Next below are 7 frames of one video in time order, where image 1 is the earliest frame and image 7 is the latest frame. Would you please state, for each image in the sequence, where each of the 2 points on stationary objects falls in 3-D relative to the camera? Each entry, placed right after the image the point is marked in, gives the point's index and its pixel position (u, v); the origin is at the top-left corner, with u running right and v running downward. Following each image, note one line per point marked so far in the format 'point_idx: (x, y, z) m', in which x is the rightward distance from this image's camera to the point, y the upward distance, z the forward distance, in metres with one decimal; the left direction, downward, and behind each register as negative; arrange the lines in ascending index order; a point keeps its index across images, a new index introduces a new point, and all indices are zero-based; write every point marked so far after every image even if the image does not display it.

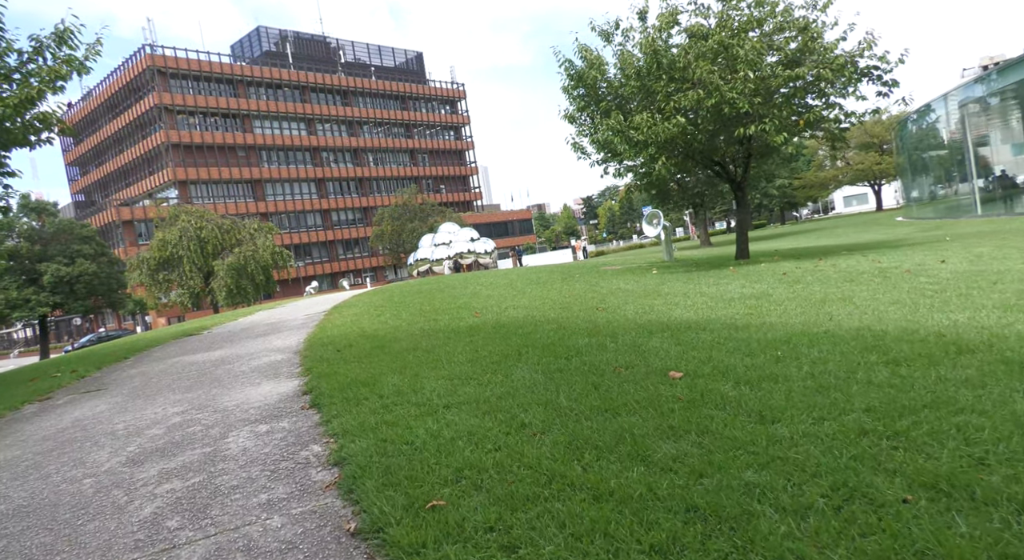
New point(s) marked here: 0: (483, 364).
0: (-0.2, -0.8, +5.9) m
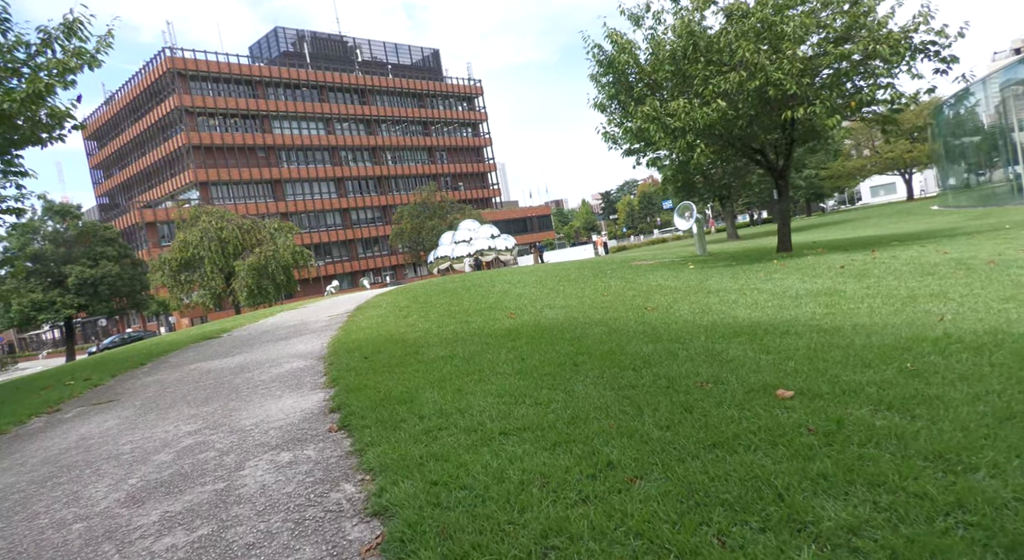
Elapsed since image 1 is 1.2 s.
0: (+0.2, -0.8, +5.1) m
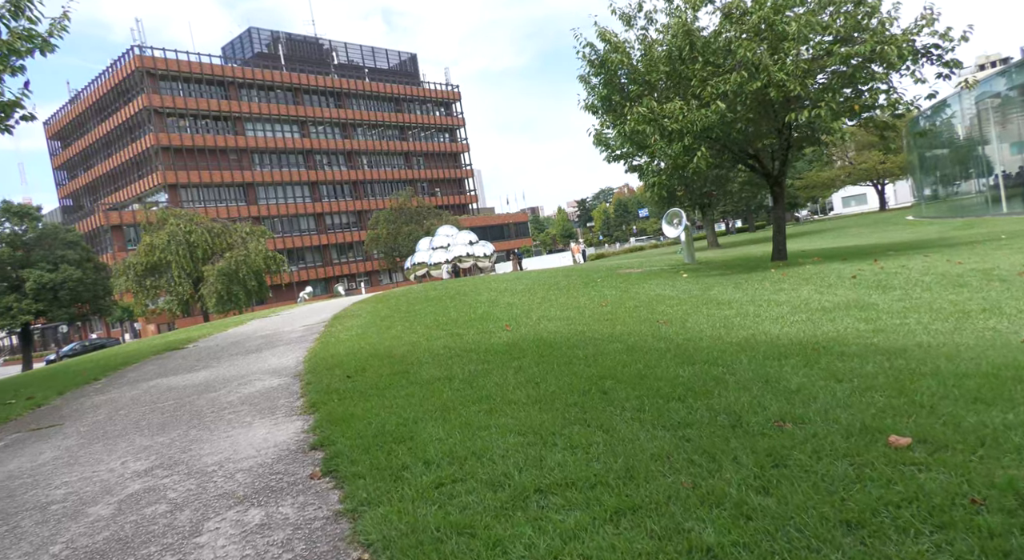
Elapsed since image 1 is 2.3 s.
0: (+0.4, -0.9, +4.3) m
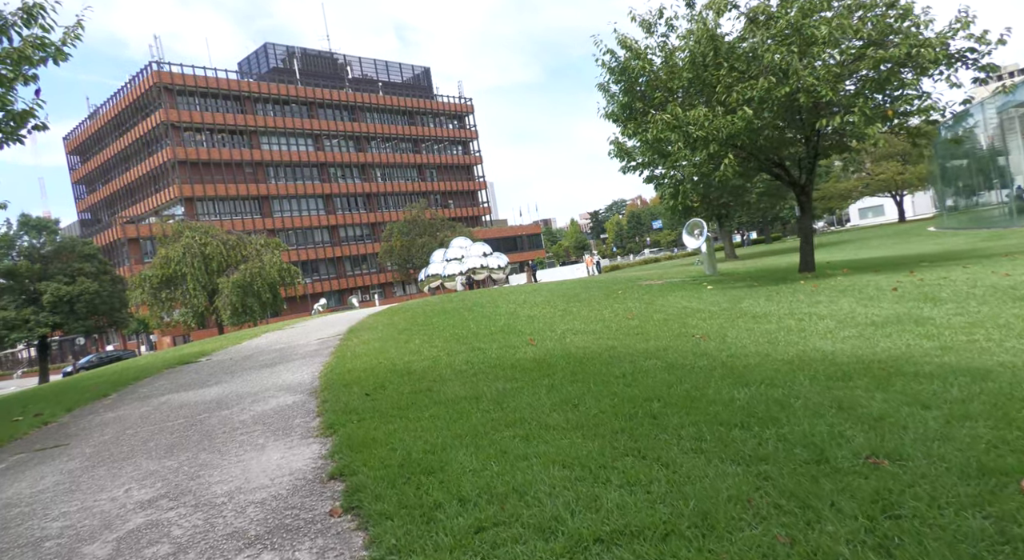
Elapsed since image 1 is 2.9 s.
0: (+0.6, -1.0, +3.8) m
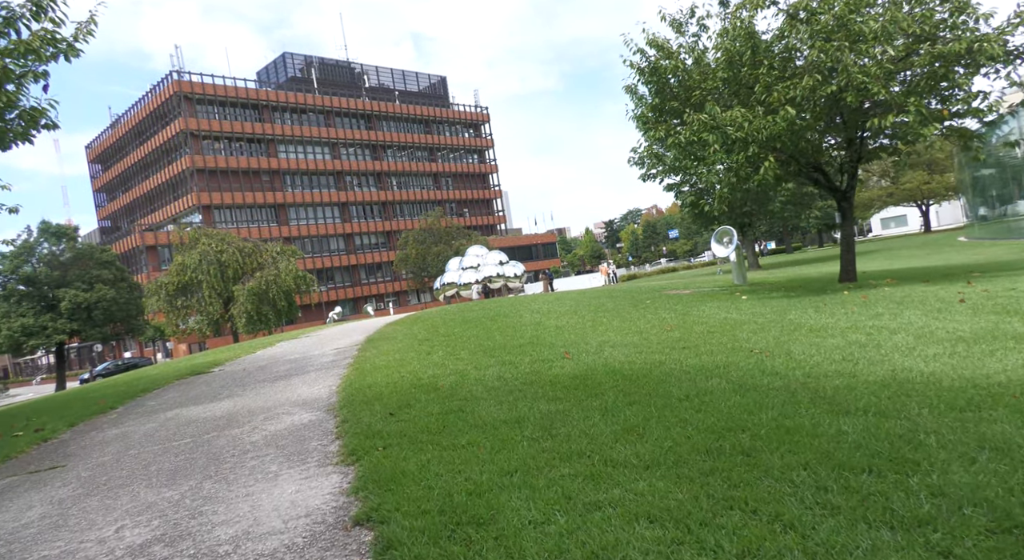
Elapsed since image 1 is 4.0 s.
0: (+1.0, -1.0, +3.1) m
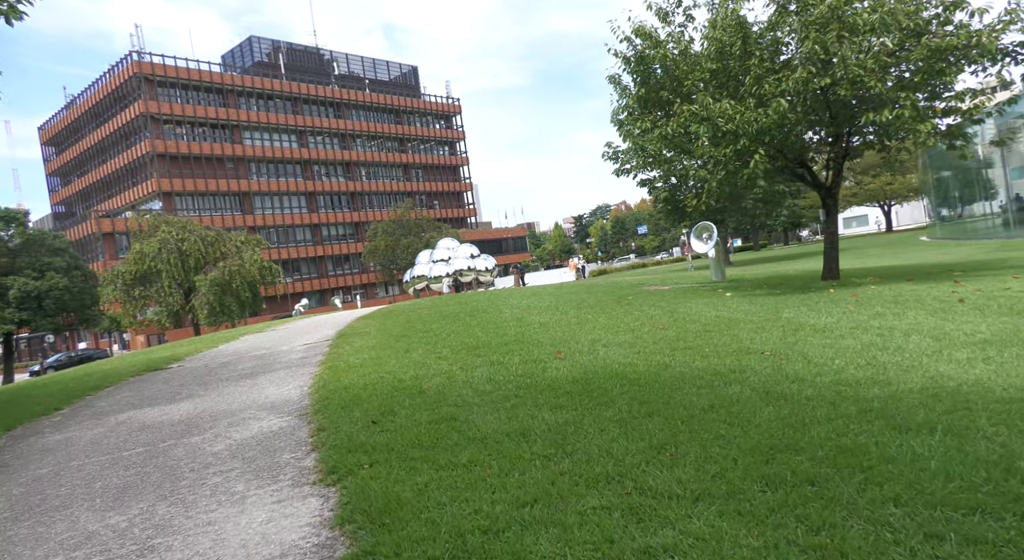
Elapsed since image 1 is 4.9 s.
0: (+1.1, -1.0, +2.6) m
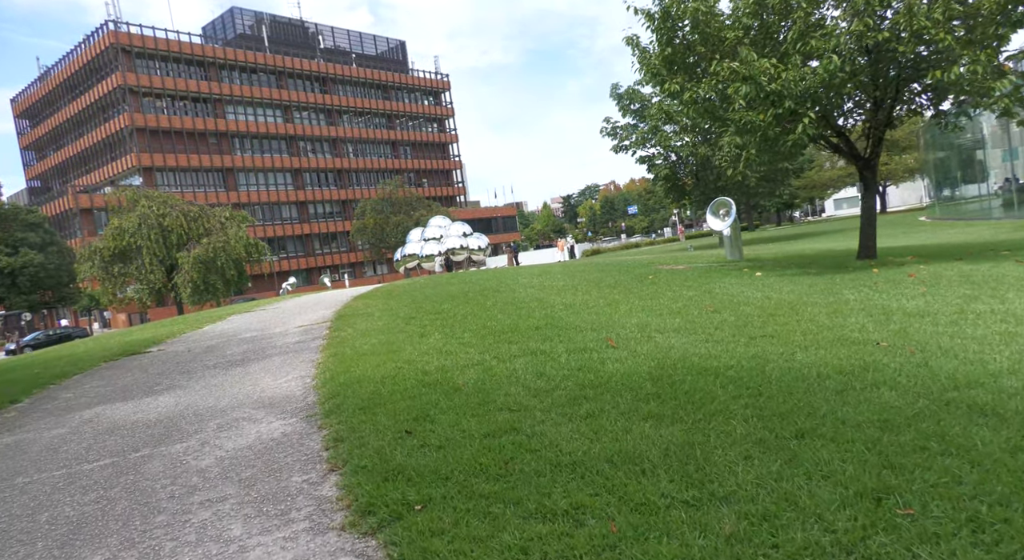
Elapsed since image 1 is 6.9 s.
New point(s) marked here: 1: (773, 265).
0: (+1.7, -0.9, +1.4) m
1: (+7.3, +0.4, +16.7) m
